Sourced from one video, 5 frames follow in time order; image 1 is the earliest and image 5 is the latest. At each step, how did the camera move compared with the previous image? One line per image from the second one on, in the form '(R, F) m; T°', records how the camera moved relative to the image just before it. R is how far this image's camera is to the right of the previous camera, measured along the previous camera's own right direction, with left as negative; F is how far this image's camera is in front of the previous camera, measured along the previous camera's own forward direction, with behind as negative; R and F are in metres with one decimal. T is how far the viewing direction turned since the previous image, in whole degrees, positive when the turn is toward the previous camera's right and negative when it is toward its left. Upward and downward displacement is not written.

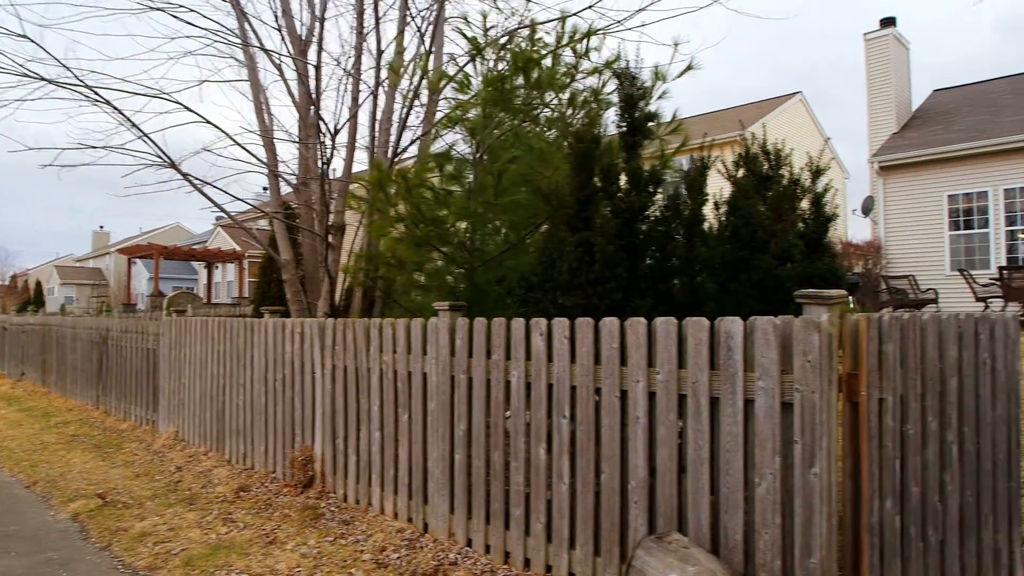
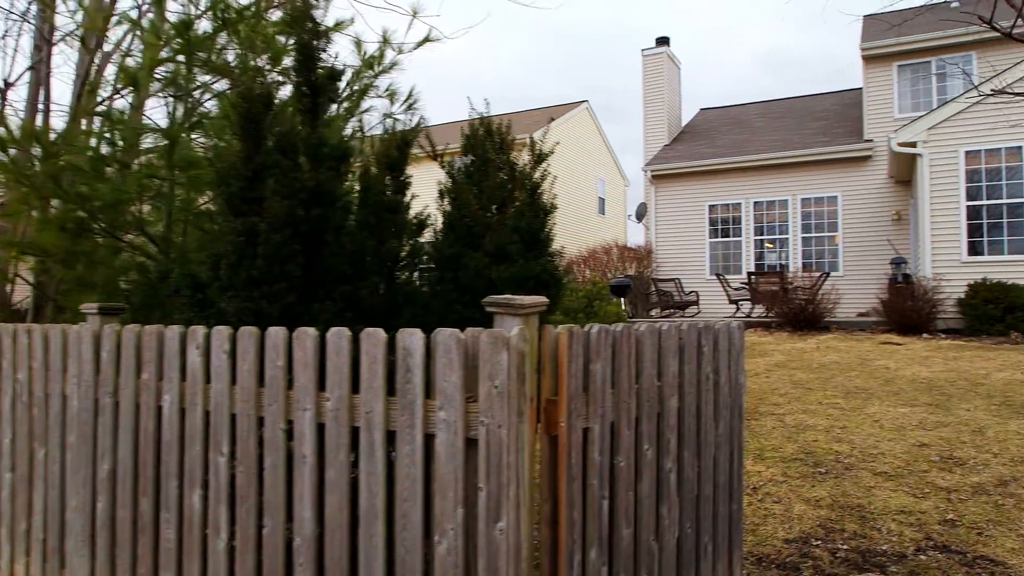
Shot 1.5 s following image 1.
(+0.4, +0.4) m; +15°
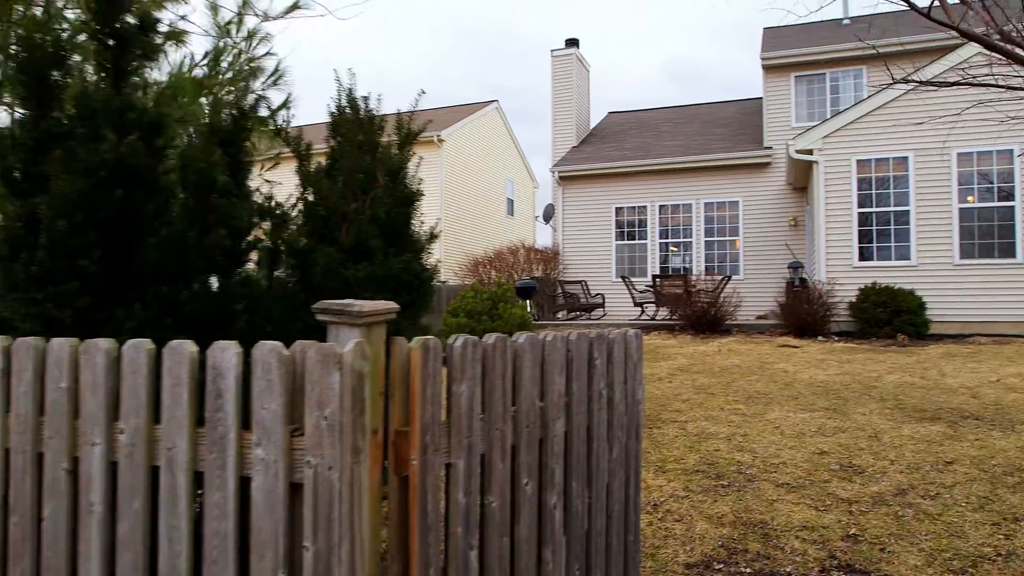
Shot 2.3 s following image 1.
(+0.1, +0.3) m; +7°
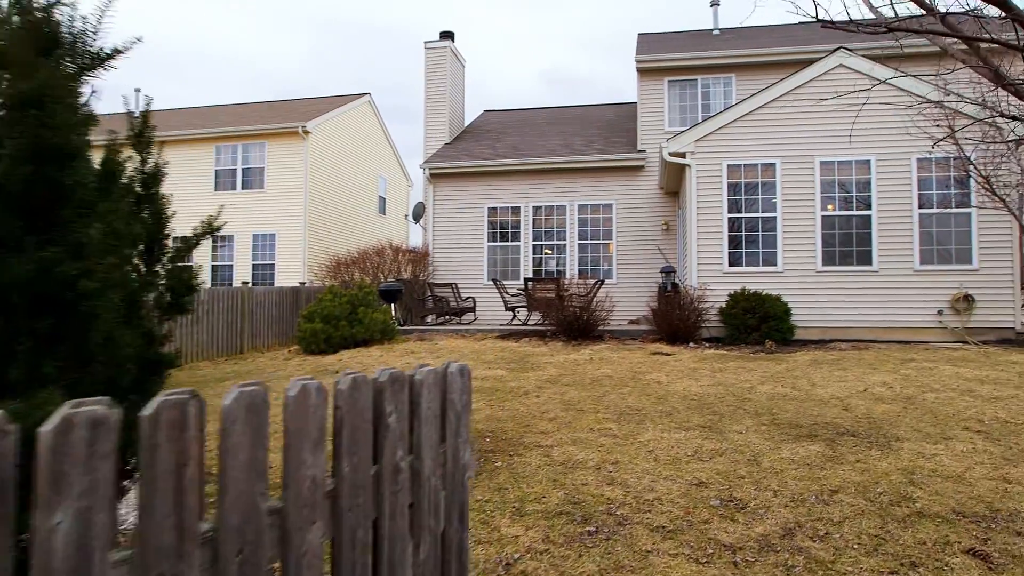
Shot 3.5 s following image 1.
(+0.2, +0.6) m; +9°
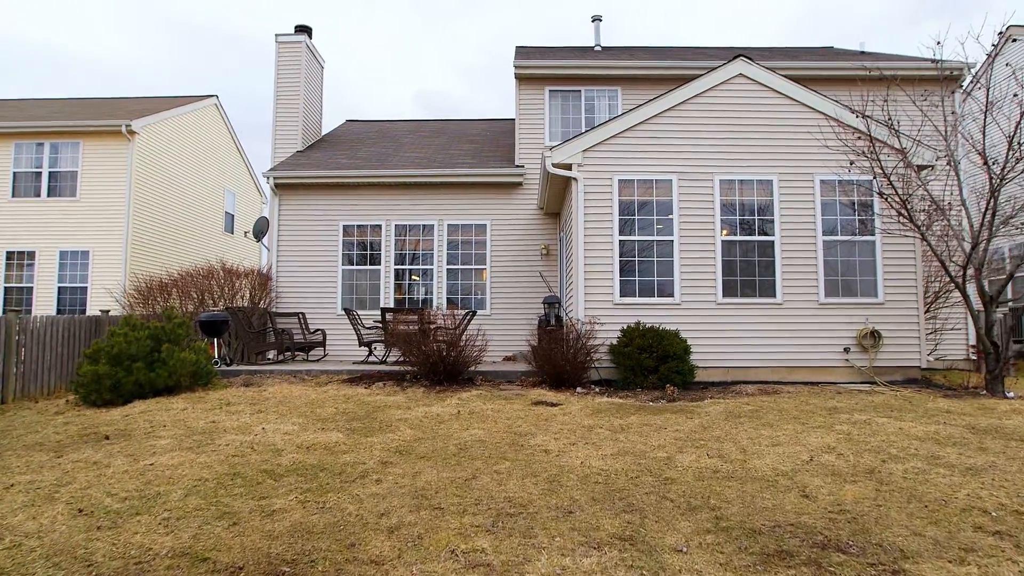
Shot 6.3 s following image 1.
(+0.2, +1.6) m; +10°
